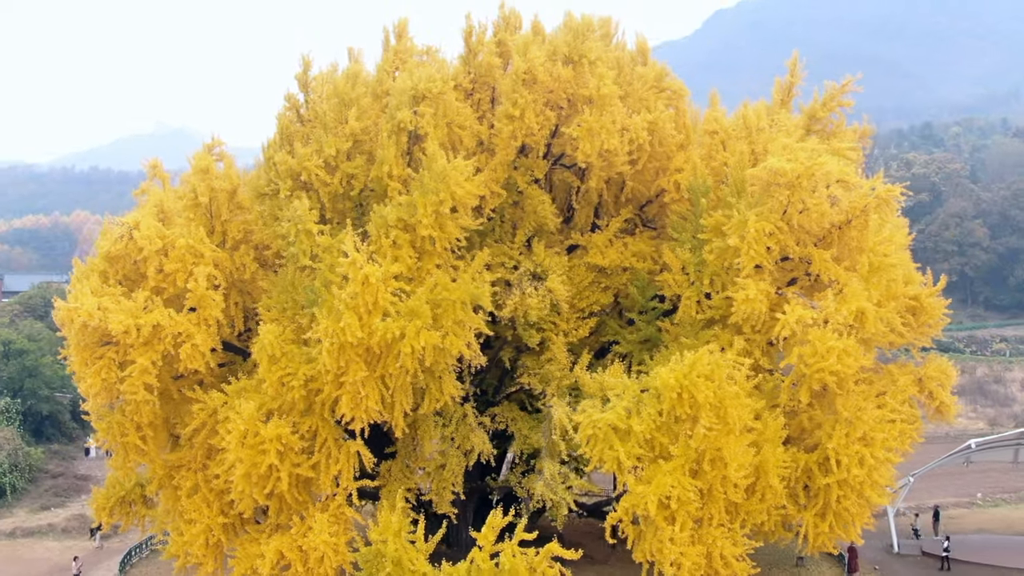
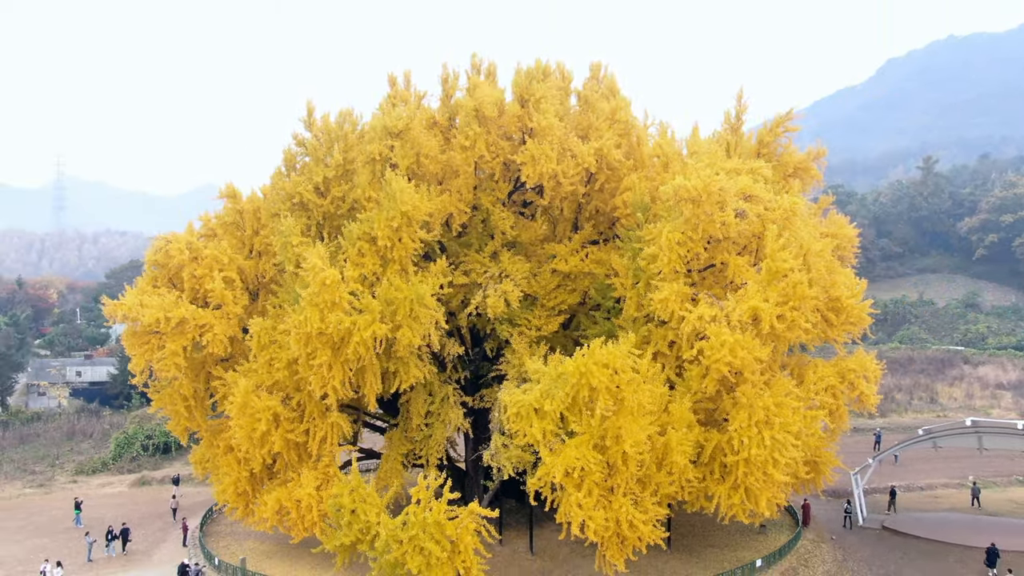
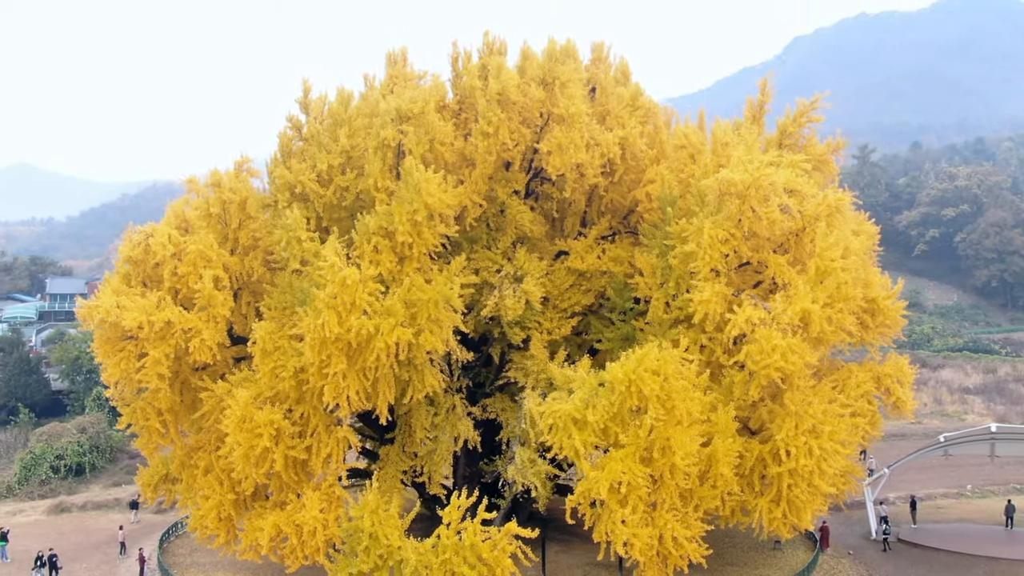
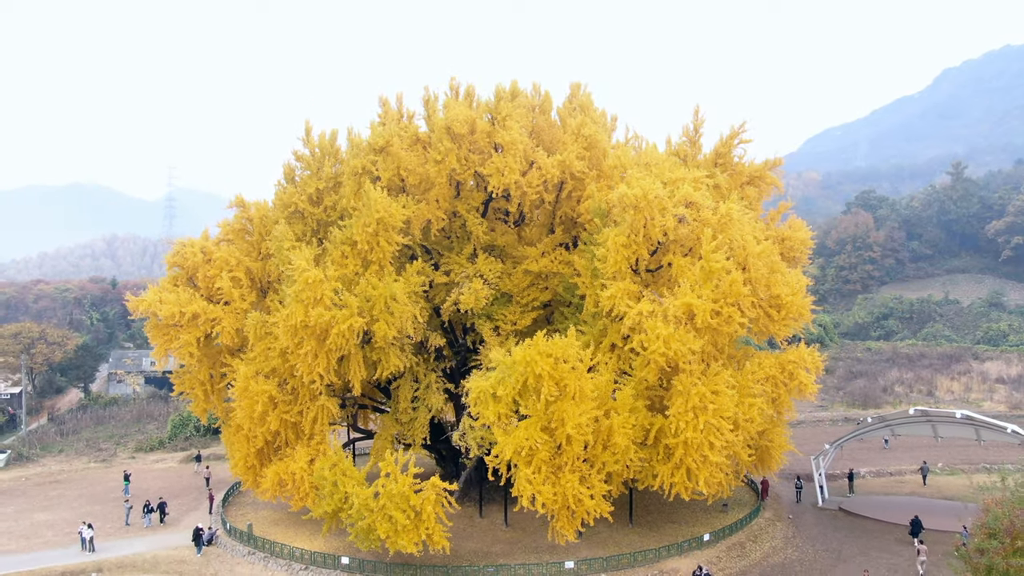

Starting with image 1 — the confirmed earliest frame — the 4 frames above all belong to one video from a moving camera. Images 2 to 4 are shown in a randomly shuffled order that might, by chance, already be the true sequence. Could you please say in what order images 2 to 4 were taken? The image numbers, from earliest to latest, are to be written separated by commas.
3, 2, 4
